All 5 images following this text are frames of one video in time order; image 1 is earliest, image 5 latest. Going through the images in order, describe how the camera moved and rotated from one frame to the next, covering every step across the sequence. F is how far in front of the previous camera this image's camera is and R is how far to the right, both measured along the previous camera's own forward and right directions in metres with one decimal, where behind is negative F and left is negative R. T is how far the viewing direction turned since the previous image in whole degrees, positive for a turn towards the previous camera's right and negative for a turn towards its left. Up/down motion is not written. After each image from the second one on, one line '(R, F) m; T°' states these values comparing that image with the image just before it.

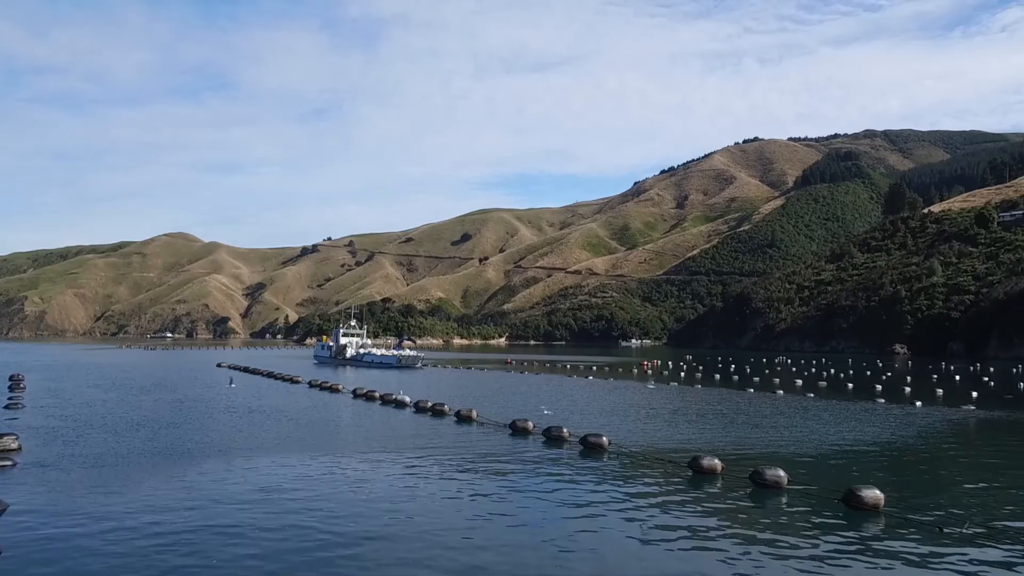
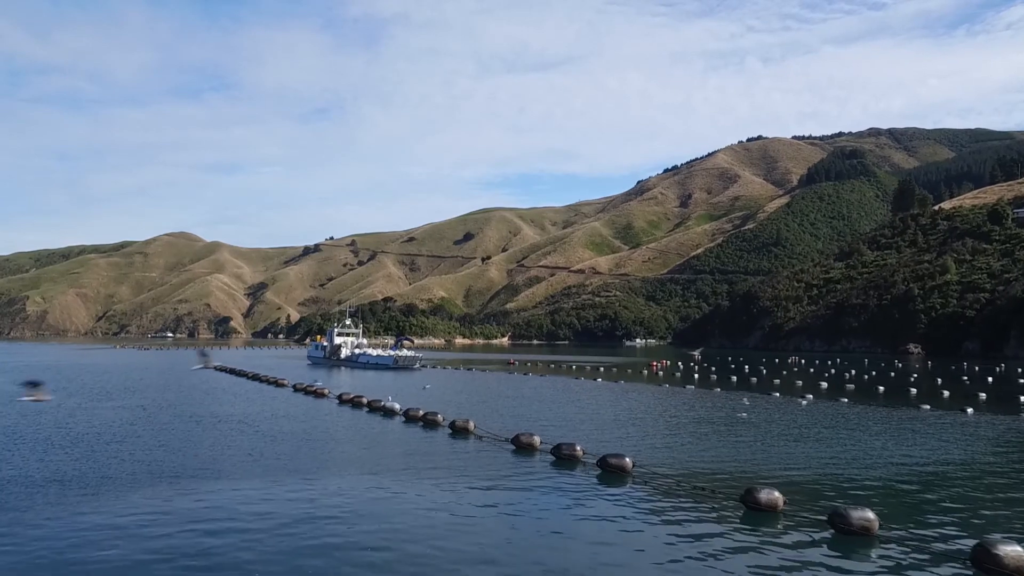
(0.0, +4.3) m; 0°
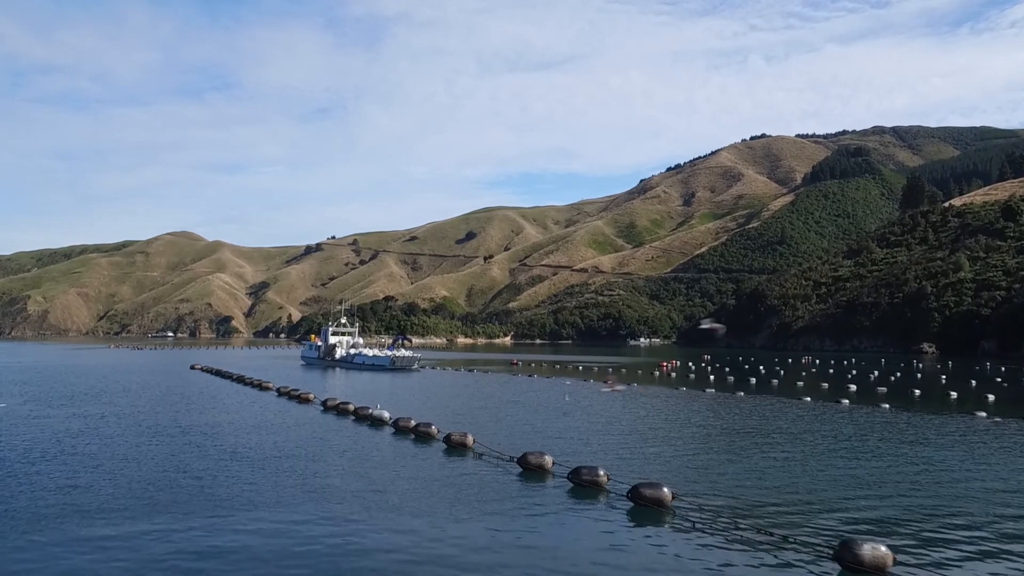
(-0.1, +4.1) m; 0°
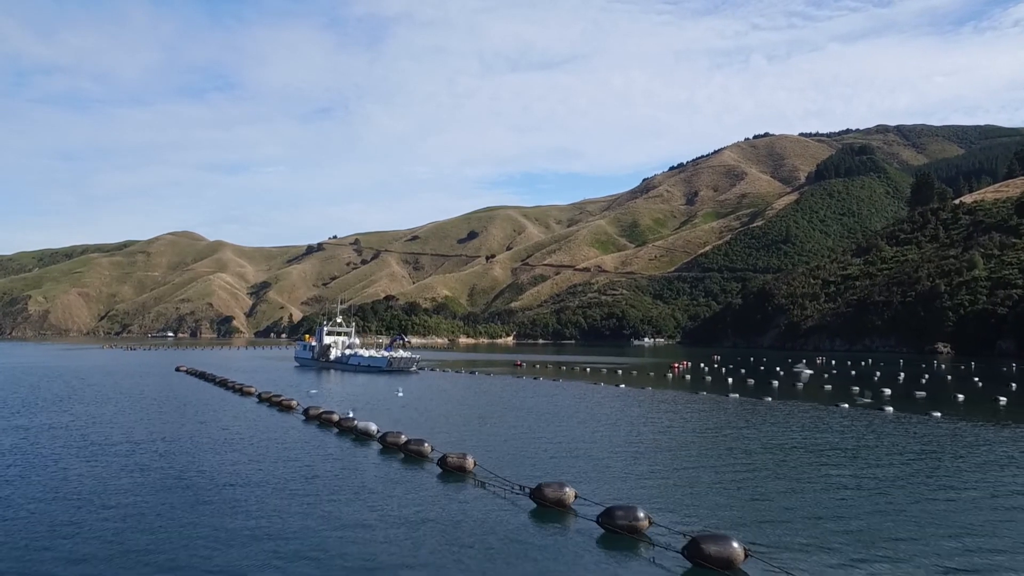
(-0.2, +4.1) m; 0°
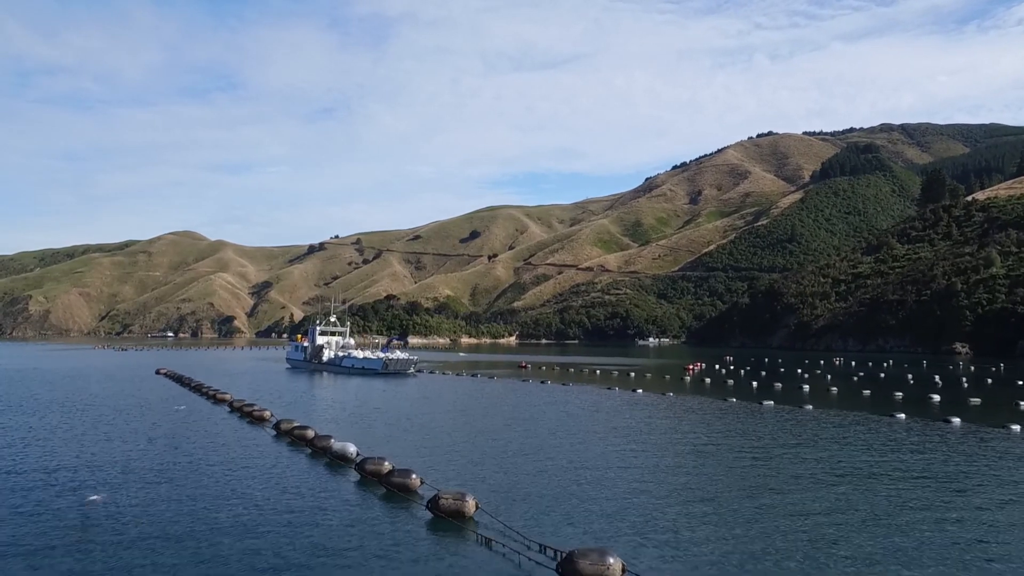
(-0.2, +4.8) m; 0°
